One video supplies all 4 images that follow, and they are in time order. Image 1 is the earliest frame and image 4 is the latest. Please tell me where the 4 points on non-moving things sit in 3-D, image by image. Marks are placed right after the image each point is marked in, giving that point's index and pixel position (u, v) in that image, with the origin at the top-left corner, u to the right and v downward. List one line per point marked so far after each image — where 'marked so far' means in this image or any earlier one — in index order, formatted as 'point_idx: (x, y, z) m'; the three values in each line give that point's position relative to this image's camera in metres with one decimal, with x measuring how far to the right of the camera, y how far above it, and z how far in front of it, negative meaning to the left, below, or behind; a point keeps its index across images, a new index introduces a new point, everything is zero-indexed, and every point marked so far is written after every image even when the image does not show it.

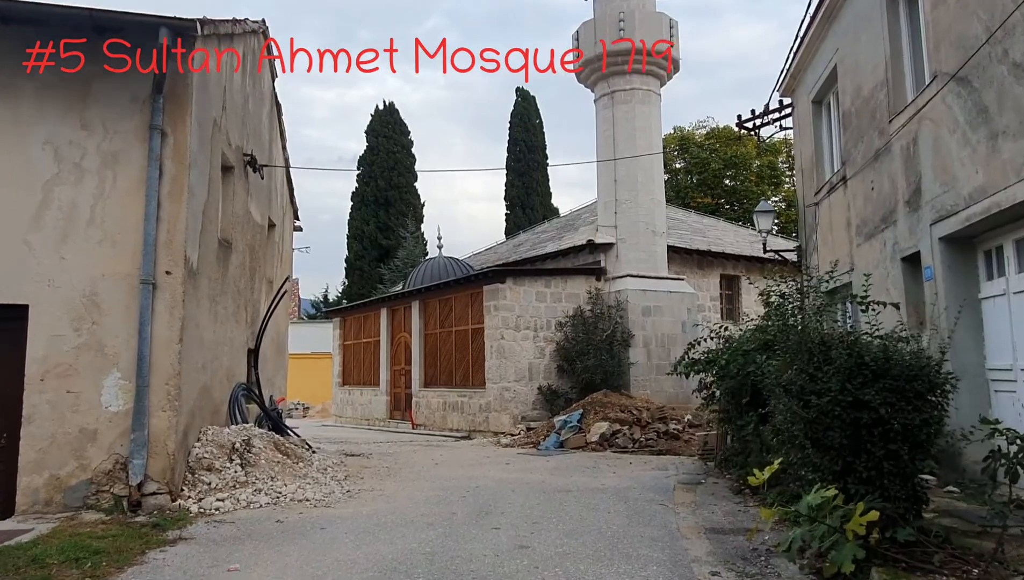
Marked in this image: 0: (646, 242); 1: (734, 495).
0: (+2.6, +0.9, +14.5) m
1: (+1.9, -1.8, +6.4) m
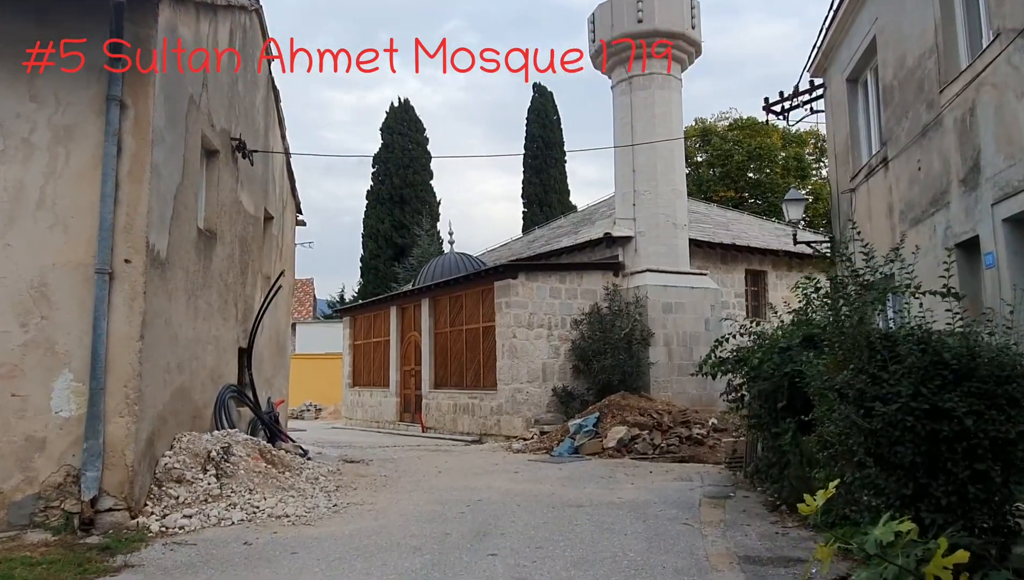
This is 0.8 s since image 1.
0: (+2.8, +1.0, +13.7) m
1: (+1.9, -1.7, +5.6) m
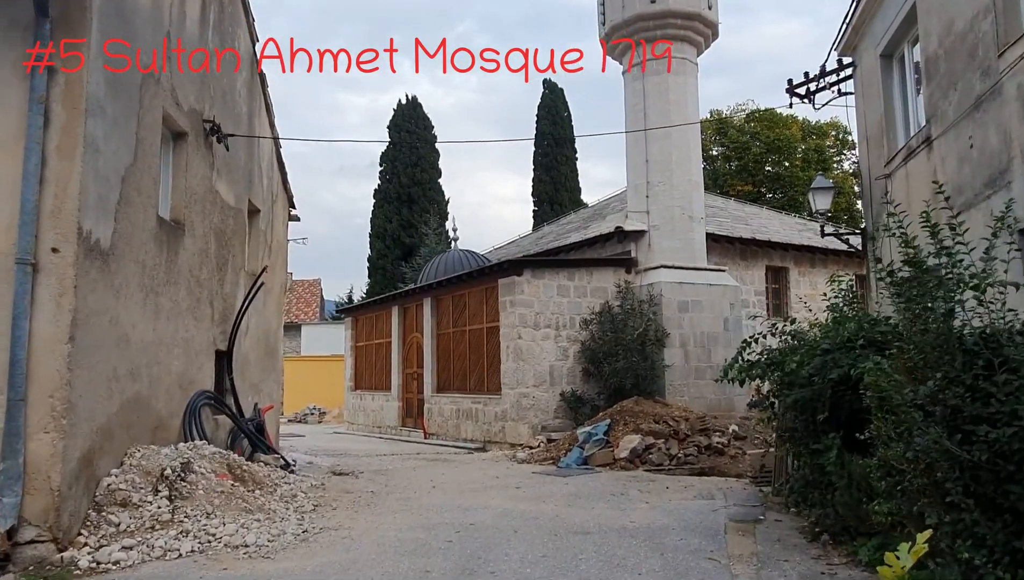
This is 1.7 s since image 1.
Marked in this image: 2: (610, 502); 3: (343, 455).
0: (+2.9, +1.0, +12.8) m
1: (+1.9, -1.6, +4.7) m
2: (+0.9, -1.9, +6.7) m
3: (-2.7, -2.6, +11.9) m
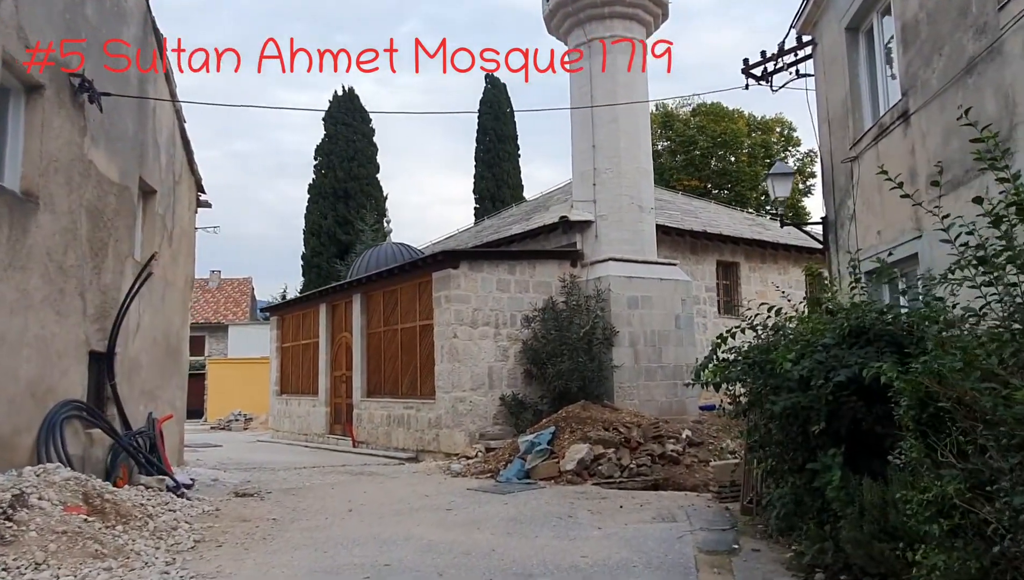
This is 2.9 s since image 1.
0: (+1.9, +1.1, +12.0) m
1: (+1.5, -1.5, +3.8) m
2: (+0.3, -1.8, +5.6) m
3: (-3.6, -2.6, +10.6) m
